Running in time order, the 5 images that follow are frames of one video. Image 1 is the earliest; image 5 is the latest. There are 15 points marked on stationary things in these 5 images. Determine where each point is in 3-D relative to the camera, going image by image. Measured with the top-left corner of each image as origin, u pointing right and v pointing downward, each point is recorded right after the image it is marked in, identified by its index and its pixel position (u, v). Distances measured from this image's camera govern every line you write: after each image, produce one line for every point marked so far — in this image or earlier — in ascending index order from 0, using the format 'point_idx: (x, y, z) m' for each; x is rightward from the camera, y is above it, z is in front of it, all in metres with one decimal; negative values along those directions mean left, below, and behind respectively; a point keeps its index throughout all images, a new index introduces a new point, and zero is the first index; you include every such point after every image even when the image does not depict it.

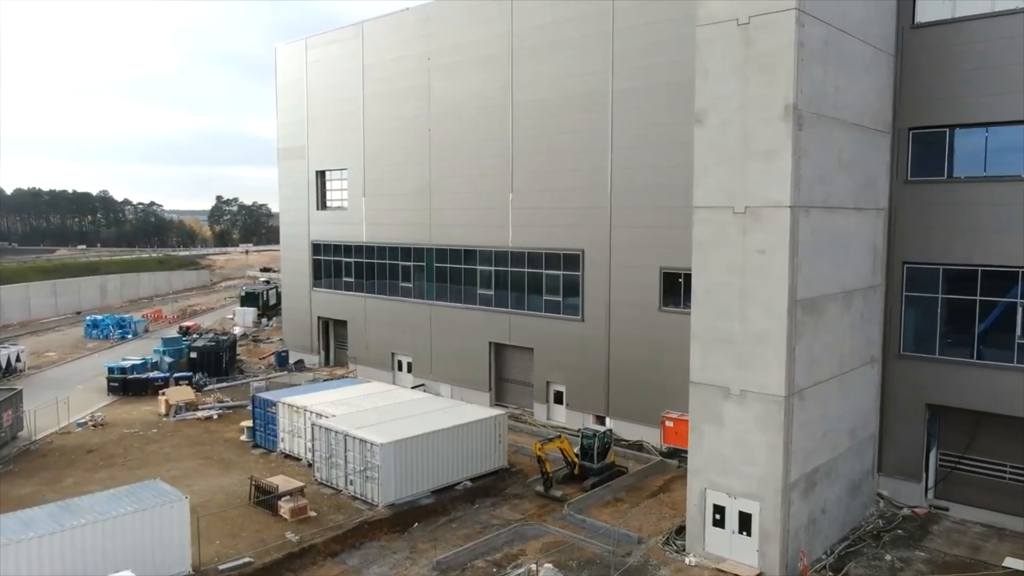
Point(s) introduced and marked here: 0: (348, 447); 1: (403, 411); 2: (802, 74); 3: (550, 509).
0: (-3.8, -3.7, +17.0) m
1: (-2.8, -3.2, +18.7) m
2: (+5.1, +3.8, +12.9) m
3: (+0.9, -5.2, +17.2) m
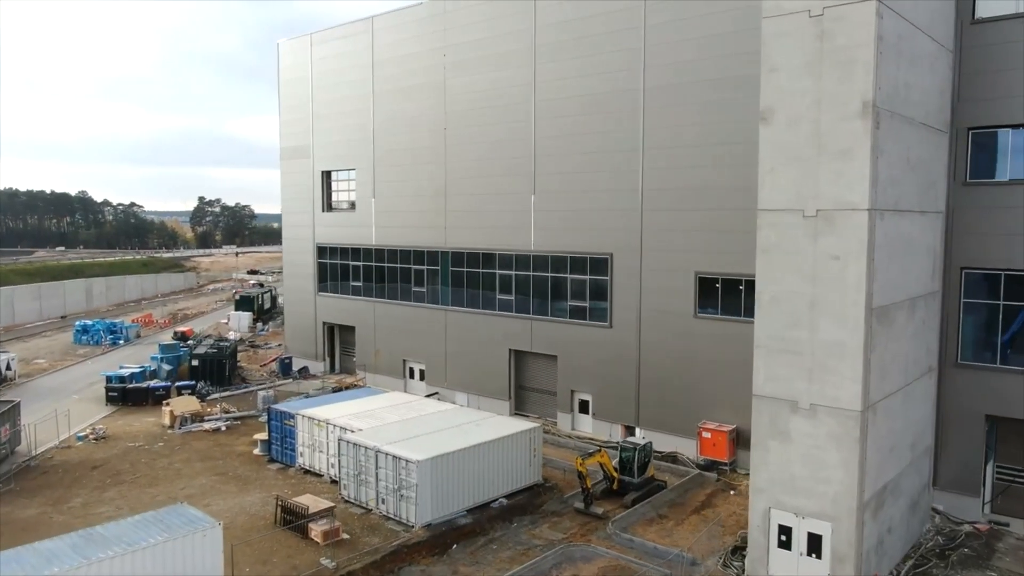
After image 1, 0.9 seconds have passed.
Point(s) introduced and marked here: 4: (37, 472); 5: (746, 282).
0: (-2.9, -3.9, +16.0) m
1: (-1.9, -3.3, +17.8) m
2: (+6.1, +3.6, +12.1) m
3: (+1.8, -5.3, +16.3) m
4: (-12.5, -4.9, +19.2) m
5: (+6.2, +0.2, +19.2) m
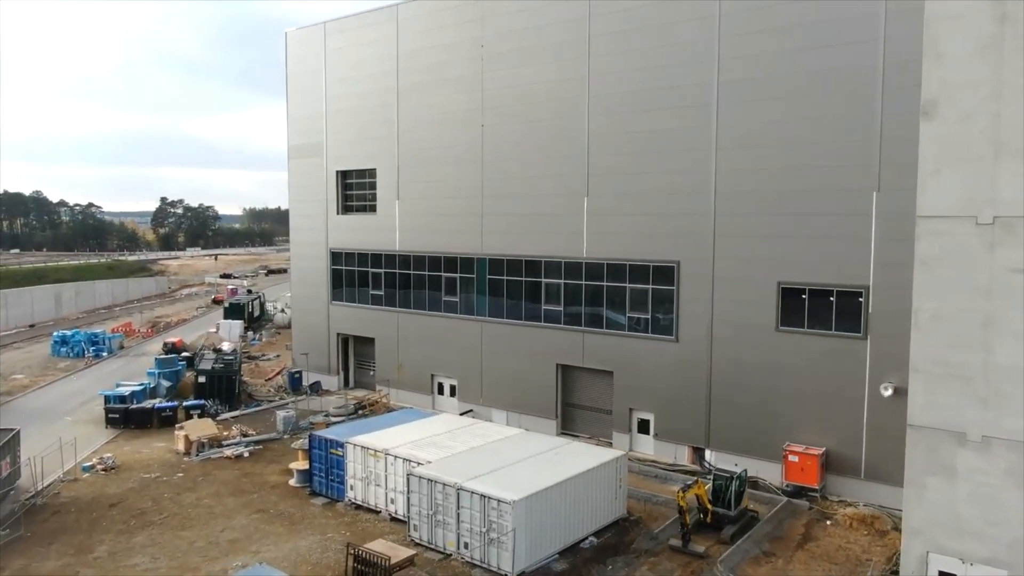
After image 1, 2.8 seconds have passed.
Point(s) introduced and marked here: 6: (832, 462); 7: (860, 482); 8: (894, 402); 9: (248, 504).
0: (-1.0, -4.2, +14.1) m
1: (-0.1, -3.6, +15.9) m
2: (+8.2, +3.4, +10.7) m
3: (+3.7, -5.6, +14.6) m
4: (-10.7, -5.2, +16.8) m
5: (+7.9, -0.1, +17.7) m
6: (+7.9, -4.3, +18.0) m
7: (+8.4, -4.7, +17.6) m
8: (+9.0, -2.7, +17.1) m
9: (-6.3, -5.2, +17.4) m
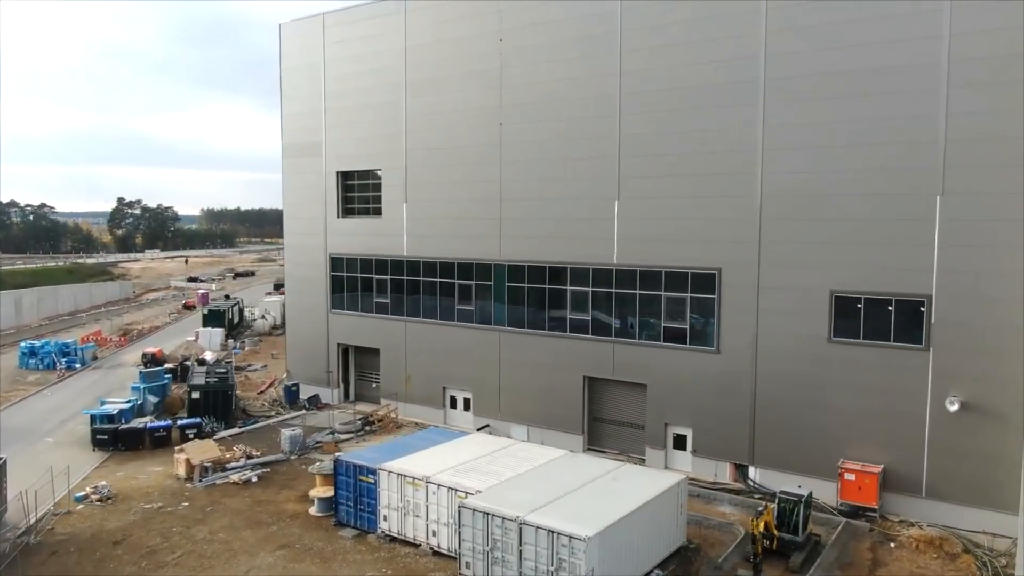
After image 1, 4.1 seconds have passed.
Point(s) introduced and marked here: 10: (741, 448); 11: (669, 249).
0: (+0.2, -4.4, +12.8) m
1: (+1.0, -3.9, +14.6) m
2: (+9.5, +3.2, +9.9) m
3: (+4.9, -5.8, +13.5) m
4: (-9.6, -5.5, +15.0) m
5: (+8.9, -0.3, +16.9) m
6: (+8.9, -4.5, +17.1) m
7: (+9.4, -4.9, +16.8) m
8: (+10.0, -2.9, +16.3) m
9: (-5.3, -5.4, +15.8) m
10: (+6.0, -4.2, +19.1) m
11: (+4.3, +1.1, +19.9) m
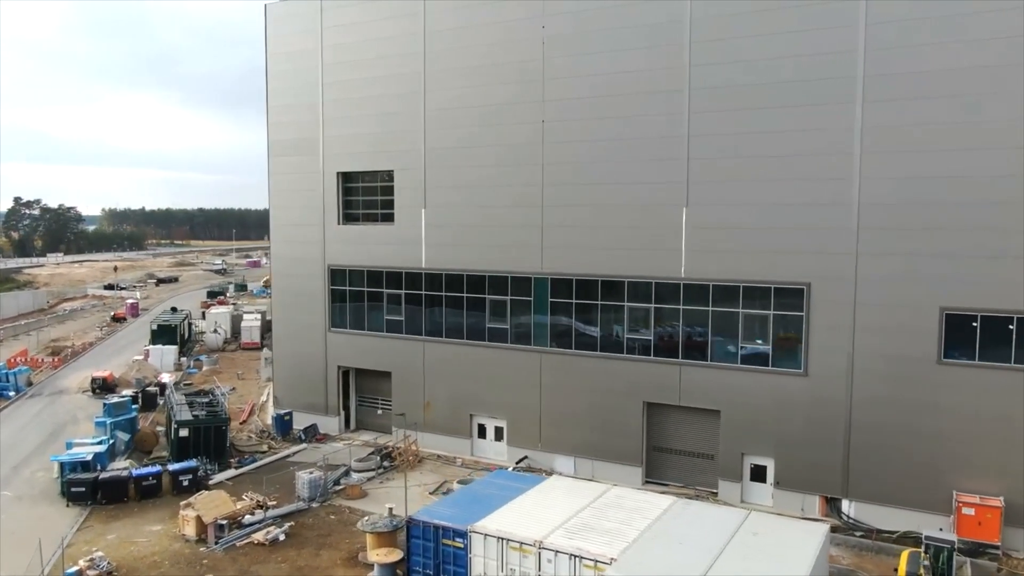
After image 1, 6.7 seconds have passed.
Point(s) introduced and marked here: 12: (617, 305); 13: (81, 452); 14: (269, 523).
0: (+2.6, -4.8, +10.5) m
1: (+3.2, -4.3, +12.5) m
2: (+12.2, +2.8, +8.7) m
3: (+7.2, -6.2, +11.8) m
4: (-7.4, -6.0, +11.6) m
5: (+10.8, -0.7, +15.5) m
6: (+10.8, -4.9, +15.8) m
7: (+11.3, -5.3, +15.5) m
8: (+12.0, -3.2, +15.1) m
9: (-3.2, -5.9, +13.0) m
10: (+7.7, -4.6, +17.4) m
11: (+5.8, +0.6, +18.1) m
12: (+2.8, -0.5, +19.8) m
13: (-11.8, -4.5, +19.9) m
14: (-5.7, -5.5, +17.1) m
